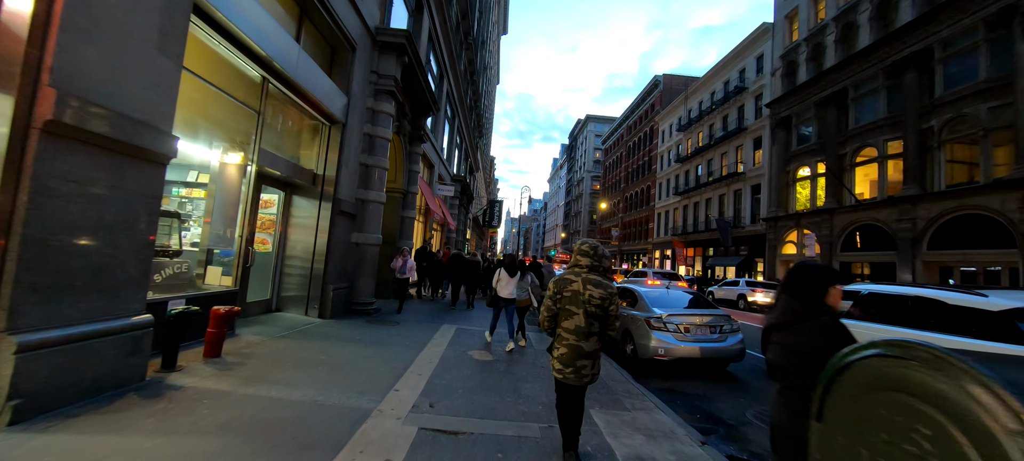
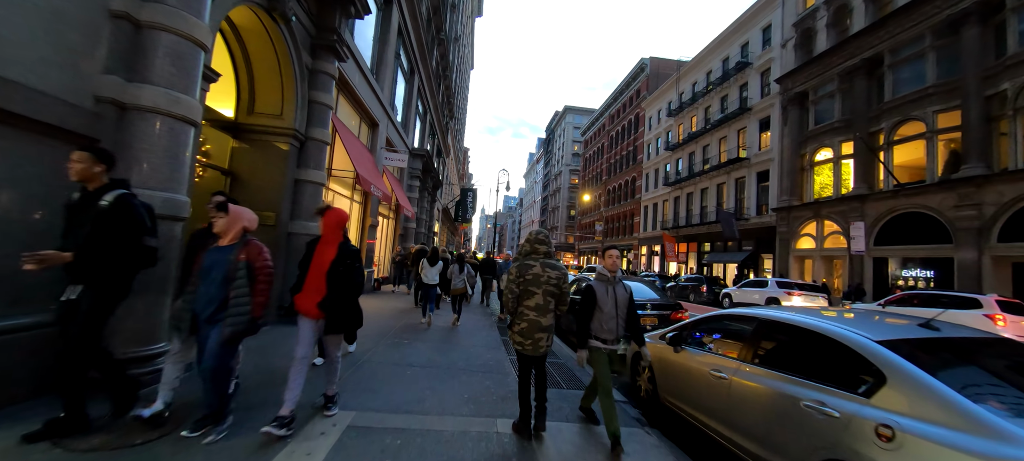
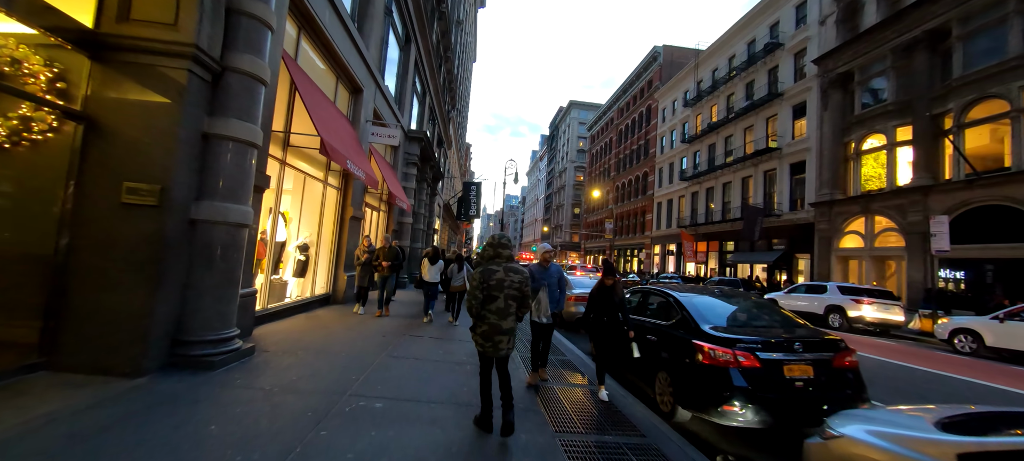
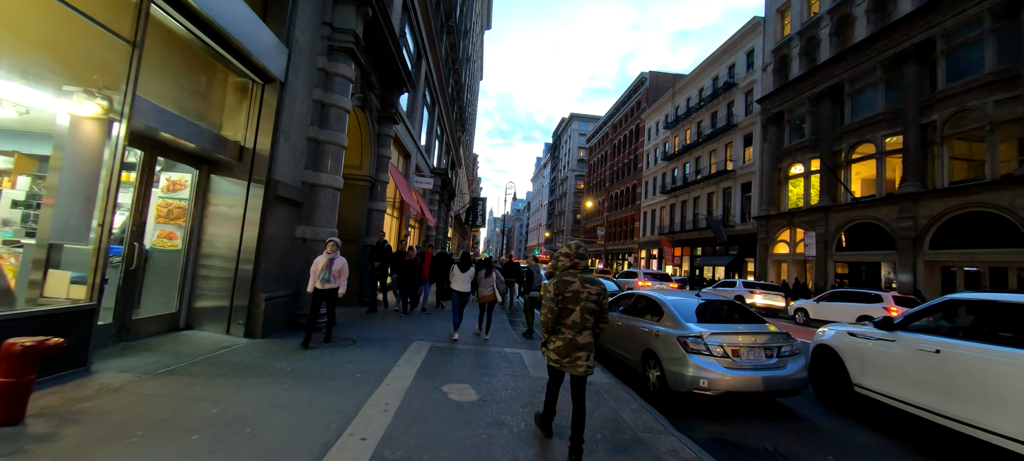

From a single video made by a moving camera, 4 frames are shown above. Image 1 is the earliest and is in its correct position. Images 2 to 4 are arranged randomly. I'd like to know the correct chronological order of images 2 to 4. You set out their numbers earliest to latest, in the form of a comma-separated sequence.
4, 2, 3
